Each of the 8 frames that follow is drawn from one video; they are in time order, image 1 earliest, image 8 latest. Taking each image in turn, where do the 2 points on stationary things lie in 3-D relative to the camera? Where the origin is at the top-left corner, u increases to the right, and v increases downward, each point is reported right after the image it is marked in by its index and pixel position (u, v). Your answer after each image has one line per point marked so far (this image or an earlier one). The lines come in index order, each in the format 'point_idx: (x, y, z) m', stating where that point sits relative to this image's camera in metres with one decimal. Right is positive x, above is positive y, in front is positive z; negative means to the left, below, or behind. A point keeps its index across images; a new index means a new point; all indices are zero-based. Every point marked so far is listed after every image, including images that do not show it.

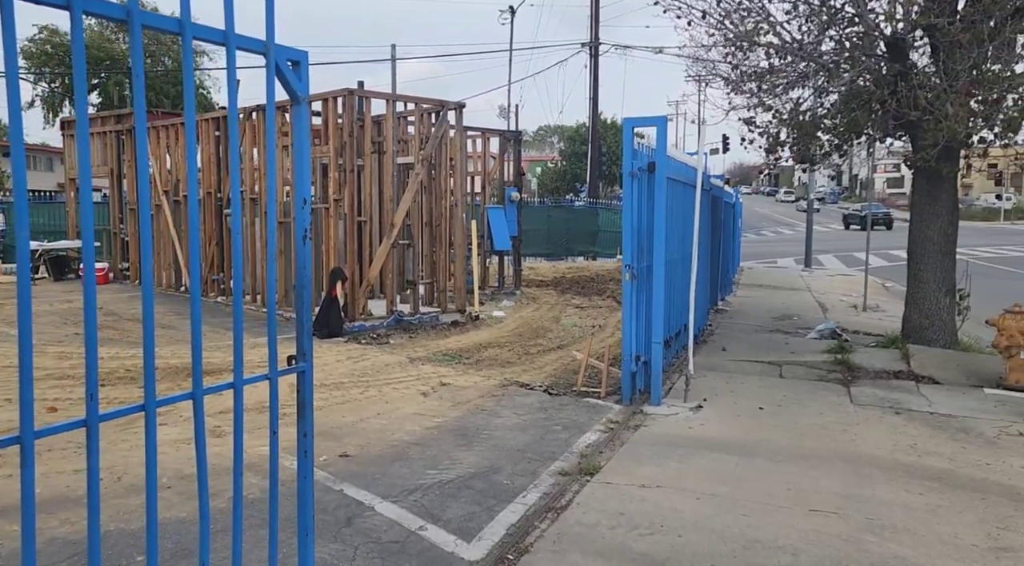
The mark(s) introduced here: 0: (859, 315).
0: (+6.8, -0.6, +16.0) m
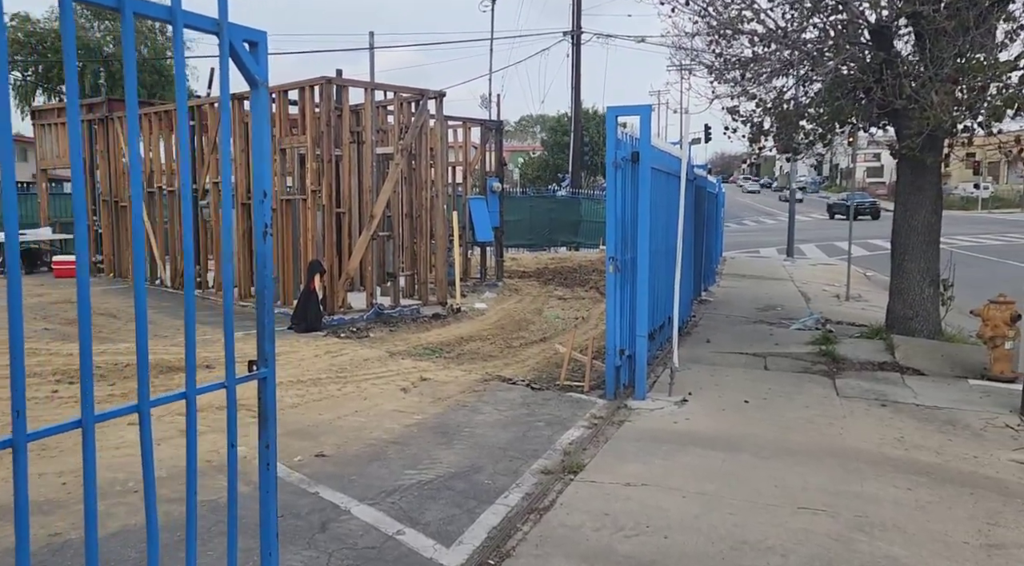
0: (+6.4, -0.4, +15.9) m
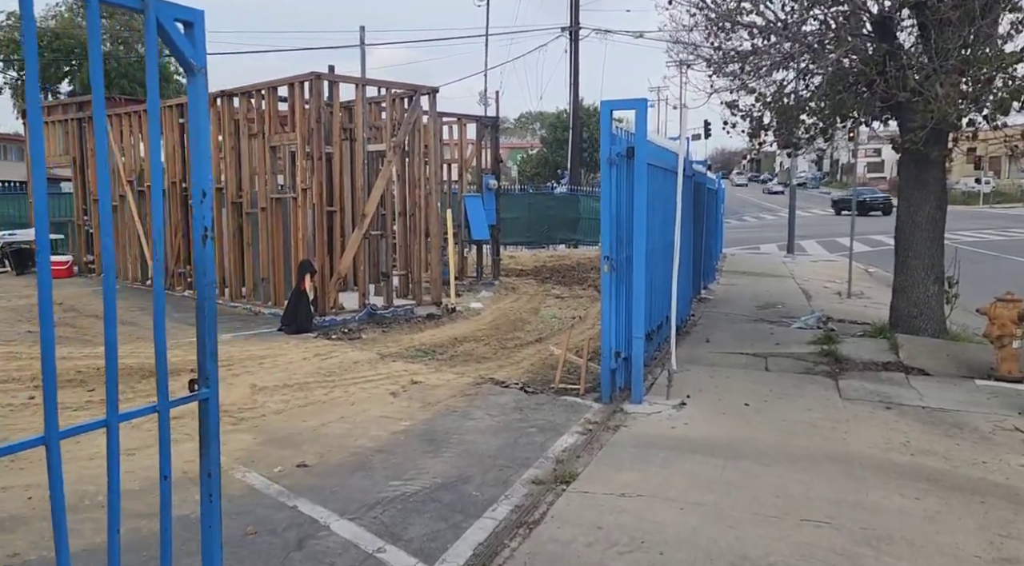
0: (+6.4, -0.4, +15.7) m
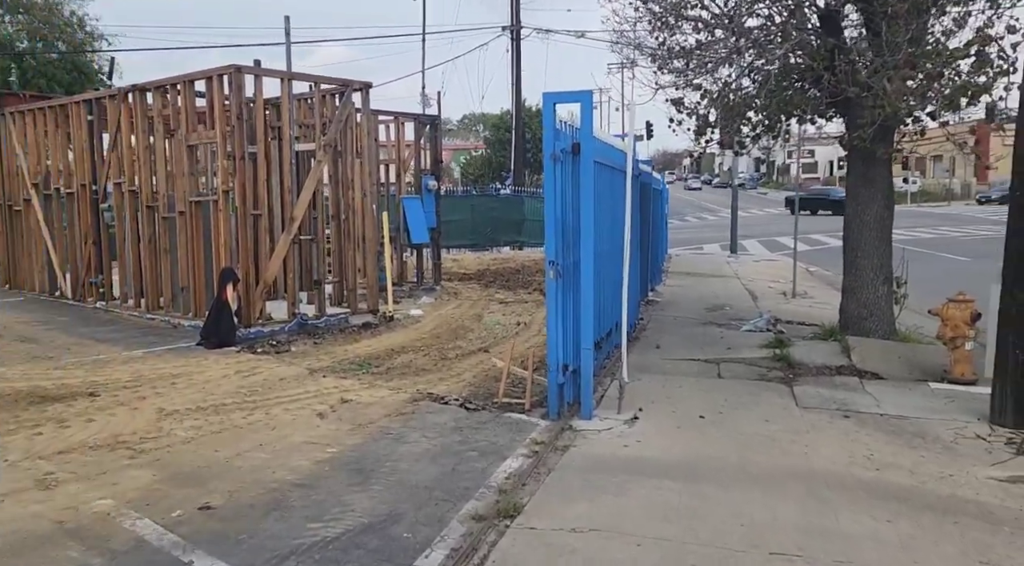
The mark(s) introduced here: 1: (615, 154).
0: (+5.3, -0.4, +15.6) m
1: (+0.9, +1.2, +7.5) m
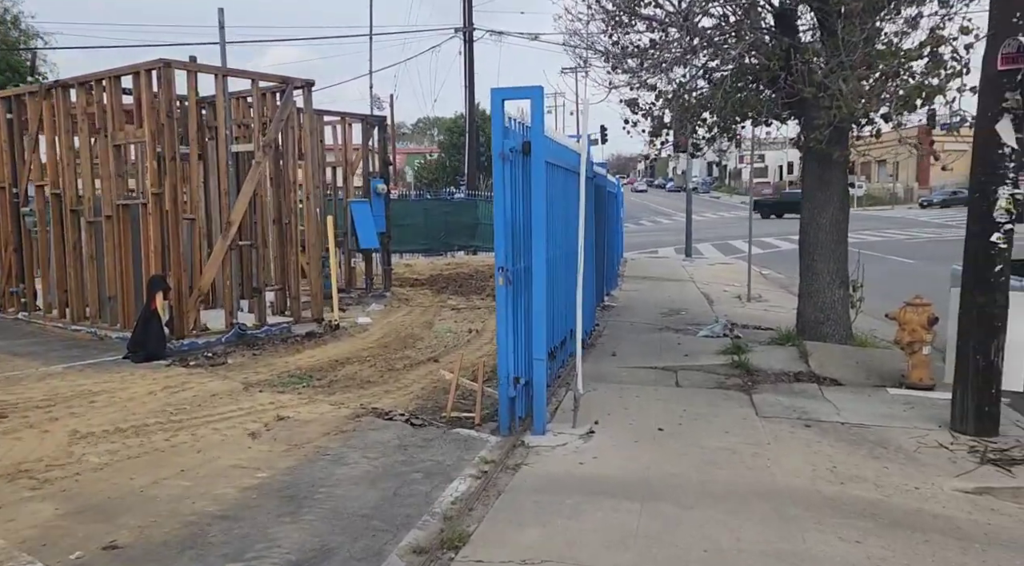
0: (+4.4, -0.5, +15.4) m
1: (+0.5, +1.1, +7.2) m
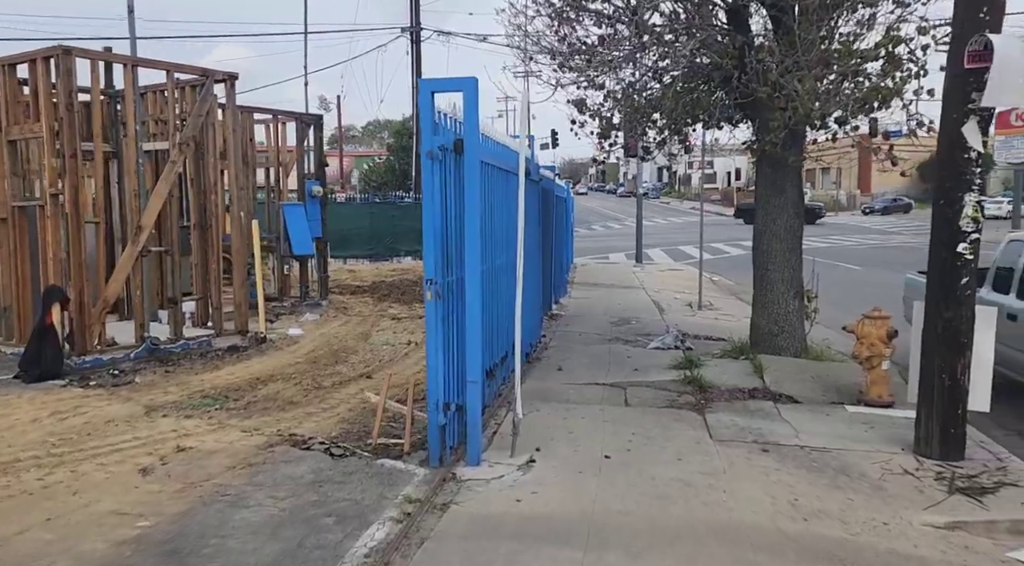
0: (+3.4, -0.6, +15.1) m
1: (-0.1, +1.0, +6.6) m
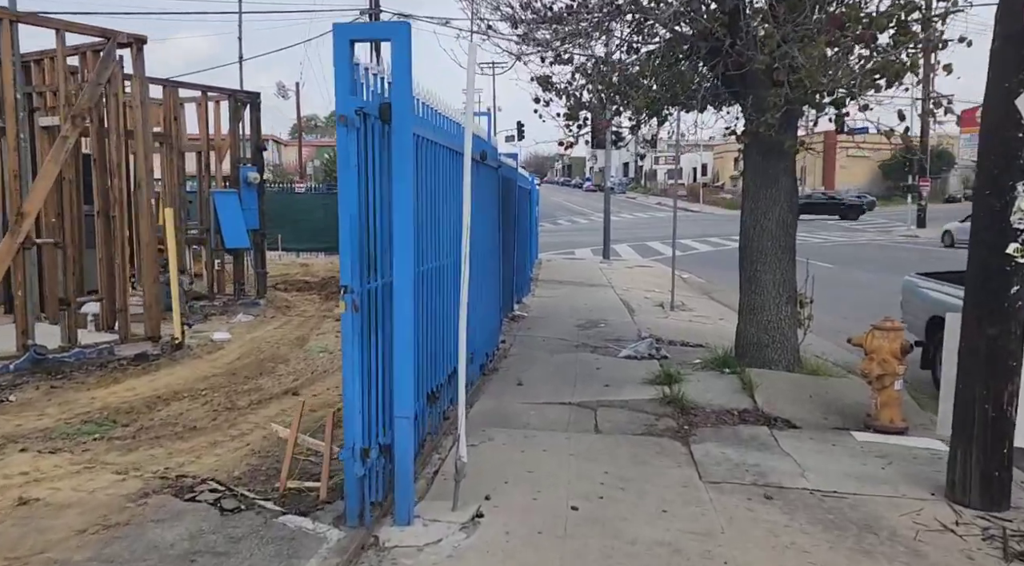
0: (+2.7, -0.6, +14.0) m
1: (-0.4, +1.0, +5.4) m
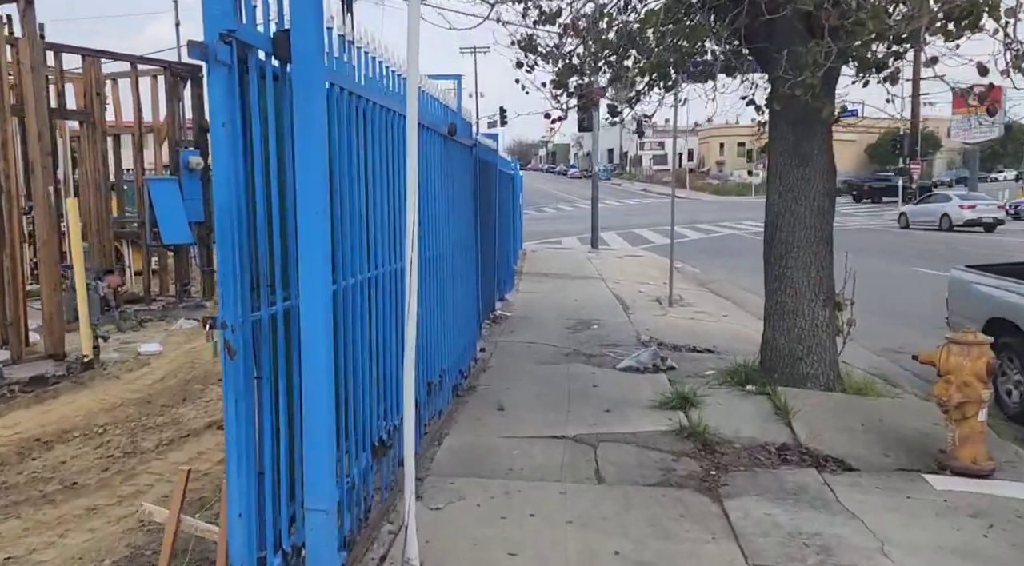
0: (+2.4, -0.5, +12.6) m
1: (-0.5, +0.9, +3.9) m
